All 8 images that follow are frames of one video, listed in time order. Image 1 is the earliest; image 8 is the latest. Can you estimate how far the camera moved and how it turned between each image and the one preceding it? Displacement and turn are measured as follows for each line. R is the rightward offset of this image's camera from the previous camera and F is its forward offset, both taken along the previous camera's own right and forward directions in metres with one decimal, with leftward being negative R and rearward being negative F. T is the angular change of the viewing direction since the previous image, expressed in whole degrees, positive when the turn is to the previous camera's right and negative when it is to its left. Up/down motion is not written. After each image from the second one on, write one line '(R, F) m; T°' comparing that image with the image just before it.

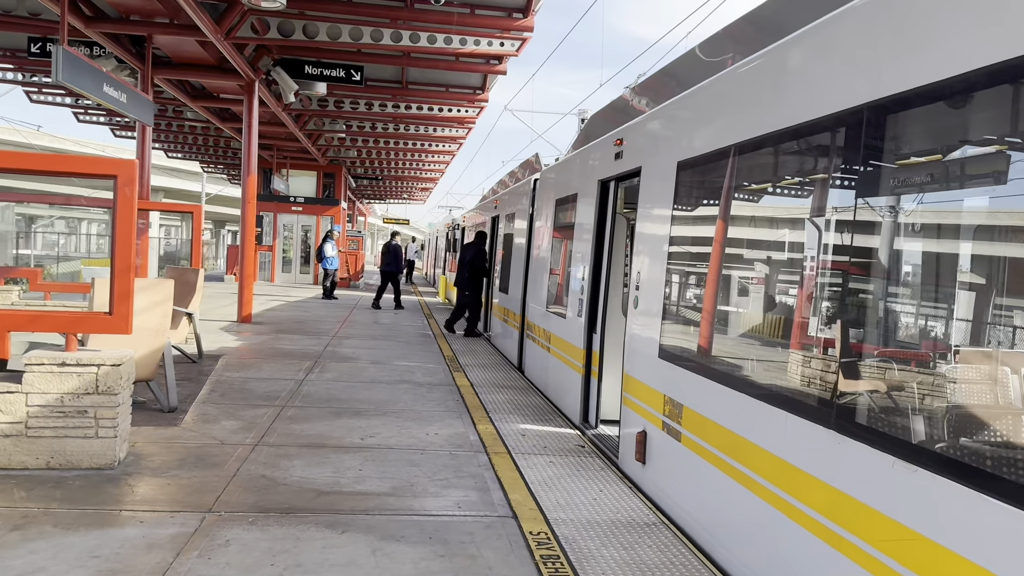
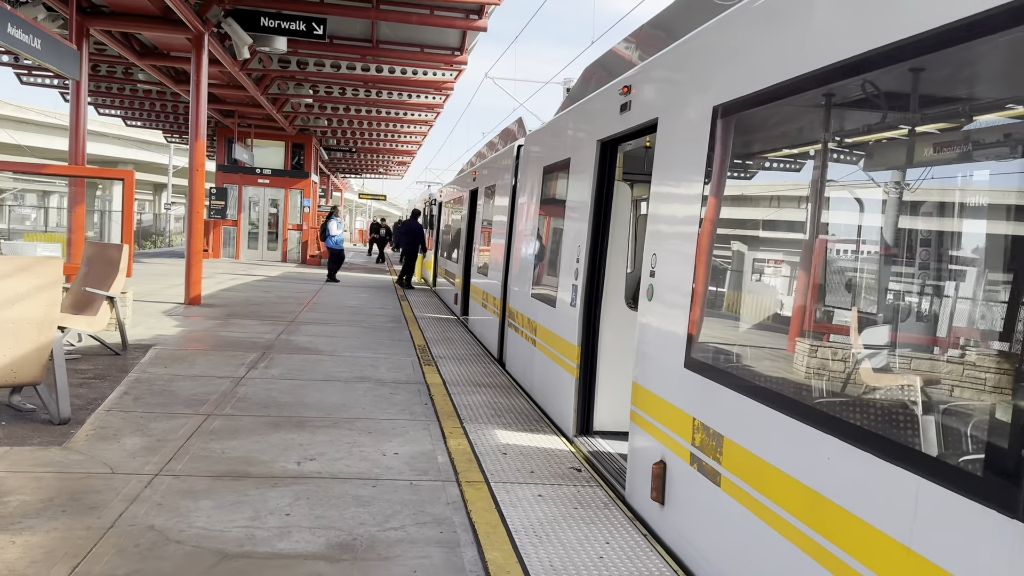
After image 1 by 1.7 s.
(0.0, +1.2) m; +1°
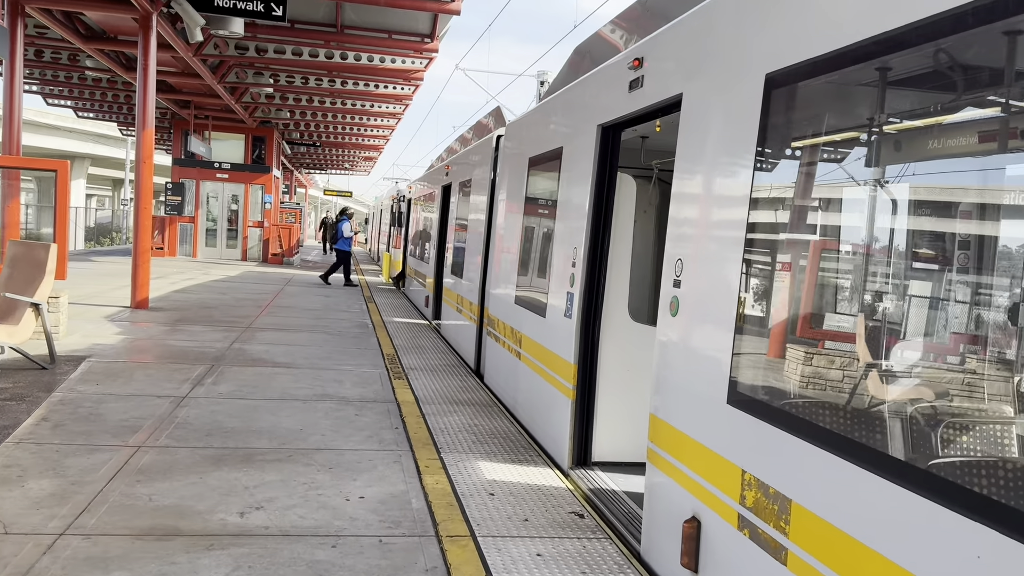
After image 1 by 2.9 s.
(-0.1, +0.7) m; +2°
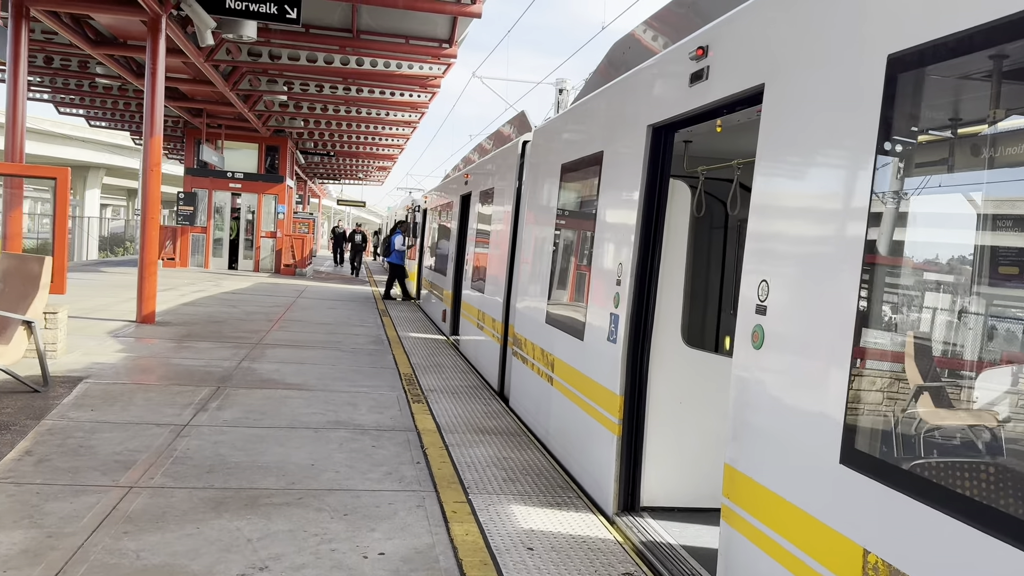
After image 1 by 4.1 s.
(-0.1, +0.5) m; -1°
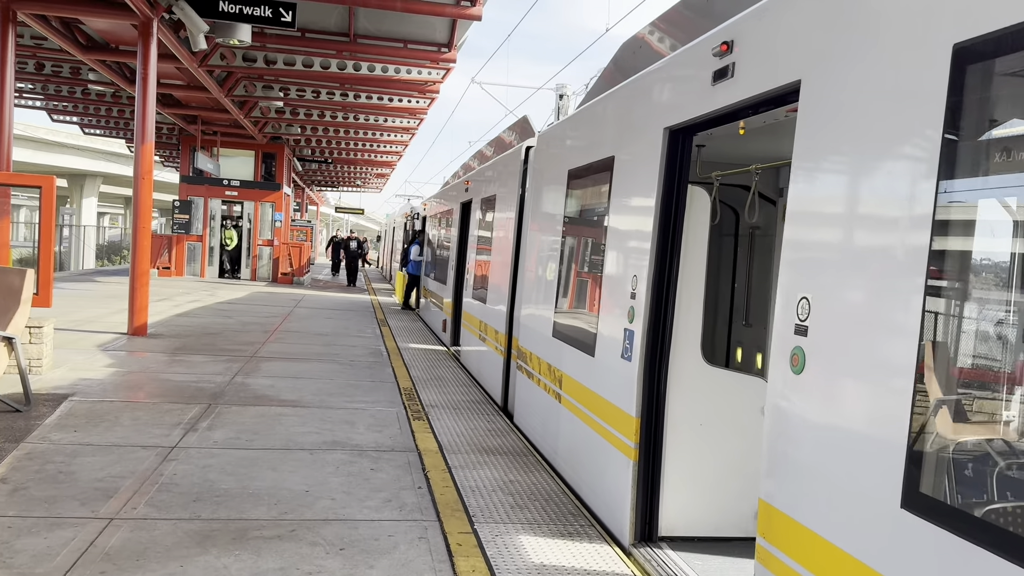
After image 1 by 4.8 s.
(0.0, +0.3) m; 0°
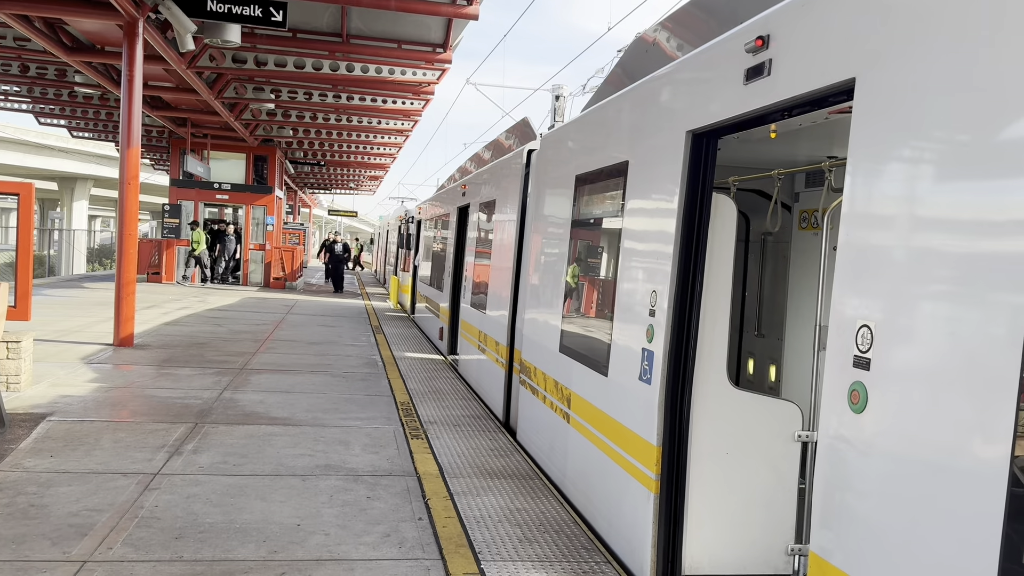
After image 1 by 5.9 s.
(-0.1, +0.3) m; 0°
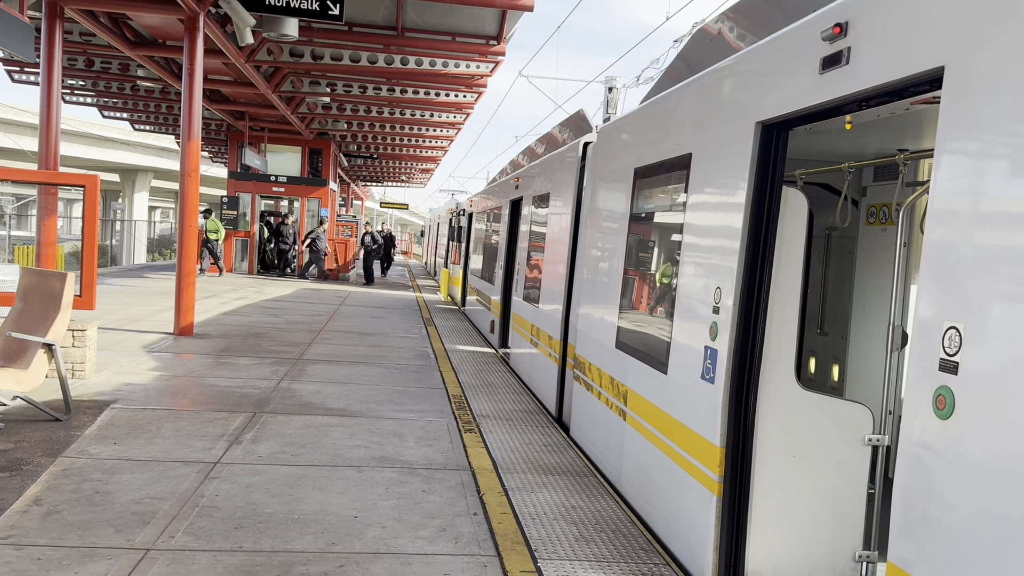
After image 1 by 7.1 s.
(0.0, +0.1) m; -3°
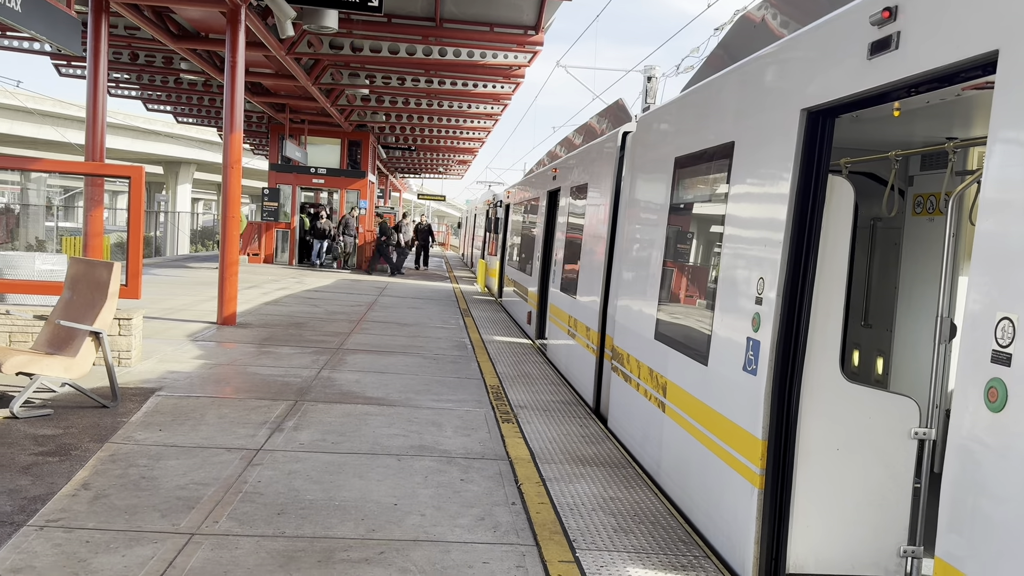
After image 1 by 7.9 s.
(0.0, 0.0) m; -3°
